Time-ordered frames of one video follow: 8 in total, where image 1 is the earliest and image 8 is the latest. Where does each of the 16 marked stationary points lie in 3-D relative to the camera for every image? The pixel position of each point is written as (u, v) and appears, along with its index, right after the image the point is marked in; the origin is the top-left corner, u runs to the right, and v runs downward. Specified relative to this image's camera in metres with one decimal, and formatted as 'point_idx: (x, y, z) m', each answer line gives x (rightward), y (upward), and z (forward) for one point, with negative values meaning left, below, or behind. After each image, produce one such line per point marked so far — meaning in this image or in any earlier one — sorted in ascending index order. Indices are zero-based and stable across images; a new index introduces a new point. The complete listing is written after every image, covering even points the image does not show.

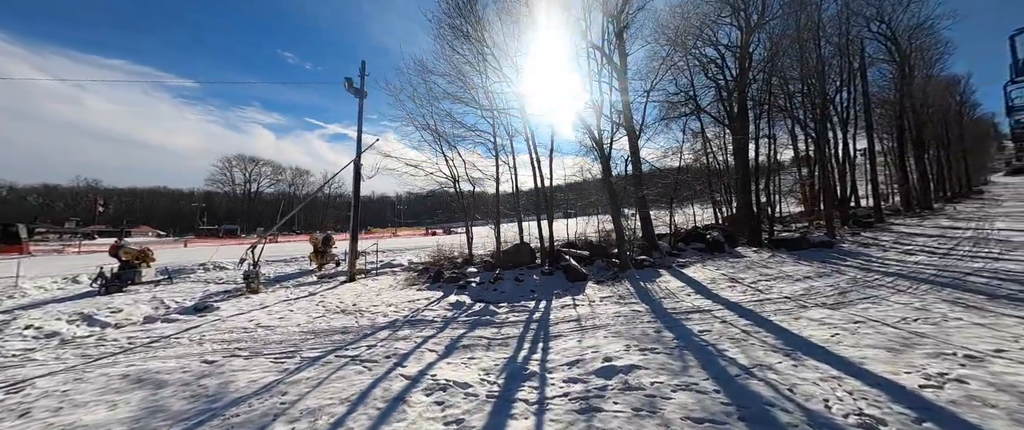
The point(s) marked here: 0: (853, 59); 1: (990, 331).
0: (+16.8, +7.8, +15.5) m
1: (+5.2, -1.3, +3.4) m
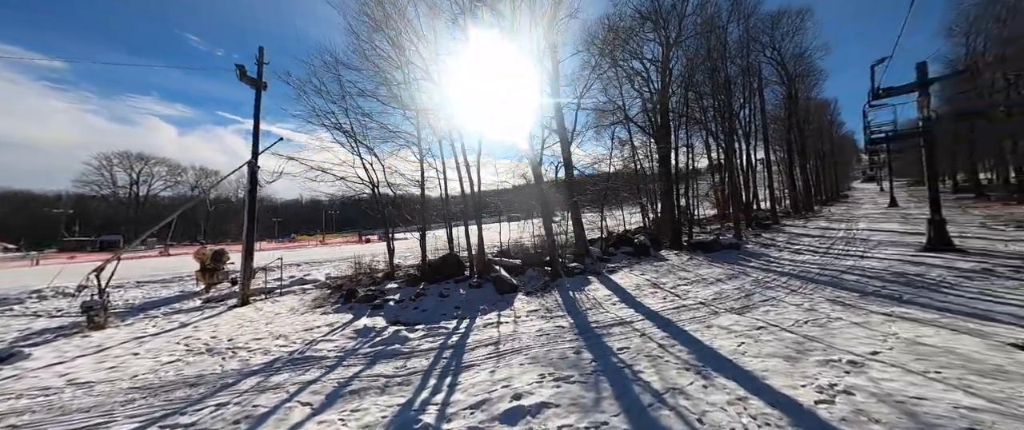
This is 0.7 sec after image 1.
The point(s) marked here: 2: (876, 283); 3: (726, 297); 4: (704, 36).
0: (+13.5, +7.7, +17.6) m
1: (+4.2, -1.4, +3.7) m
2: (+6.3, -1.2, +5.4) m
3: (+3.7, -1.4, +5.4) m
4: (+7.8, +7.4, +12.8) m
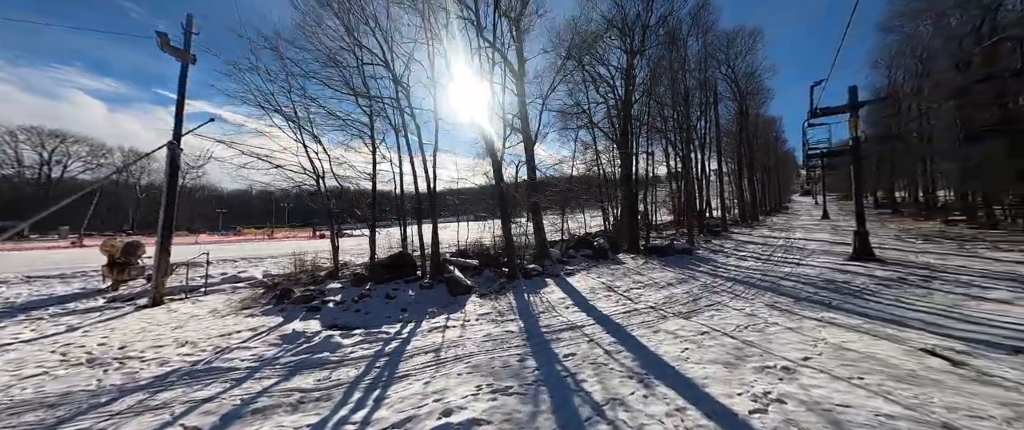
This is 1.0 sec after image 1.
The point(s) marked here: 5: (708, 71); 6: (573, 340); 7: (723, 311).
0: (+11.7, +7.2, +18.6) m
1: (+3.5, -1.5, +3.8) m
2: (+5.5, -1.4, +5.8) m
3: (+2.9, -1.5, +5.5) m
4: (+6.5, +7.1, +13.3) m
5: (+11.0, +8.1, +17.7) m
6: (+0.8, -1.6, +4.0) m
7: (+3.3, -1.5, +4.9) m
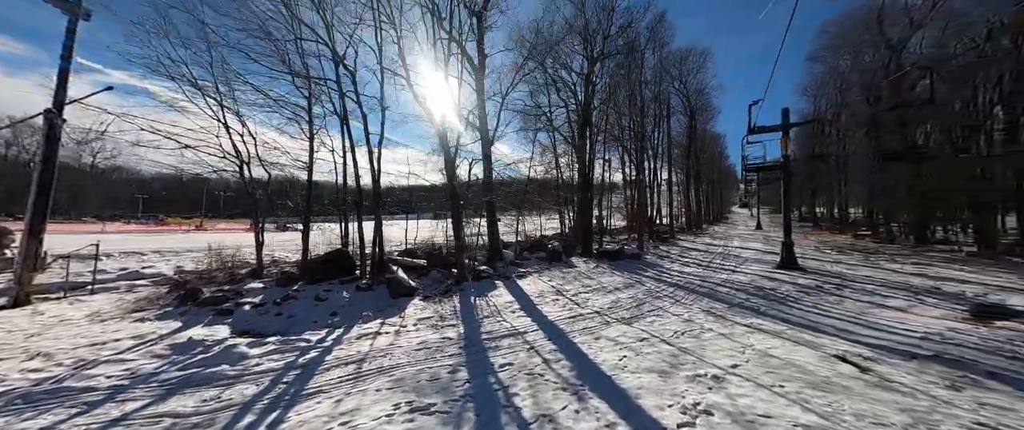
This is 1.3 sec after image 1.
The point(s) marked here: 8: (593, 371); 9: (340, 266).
0: (+9.5, +6.8, +19.6) m
1: (+2.7, -1.6, +3.9) m
2: (+4.5, -1.6, +6.1) m
3: (+1.9, -1.6, +5.5) m
4: (+5.0, +6.9, +13.7) m
5: (+8.9, +7.7, +18.6) m
6: (0.0, -1.6, +3.8) m
7: (+2.4, -1.6, +4.9) m
8: (+0.8, -1.6, +3.2) m
9: (-3.7, -1.1, +6.8) m
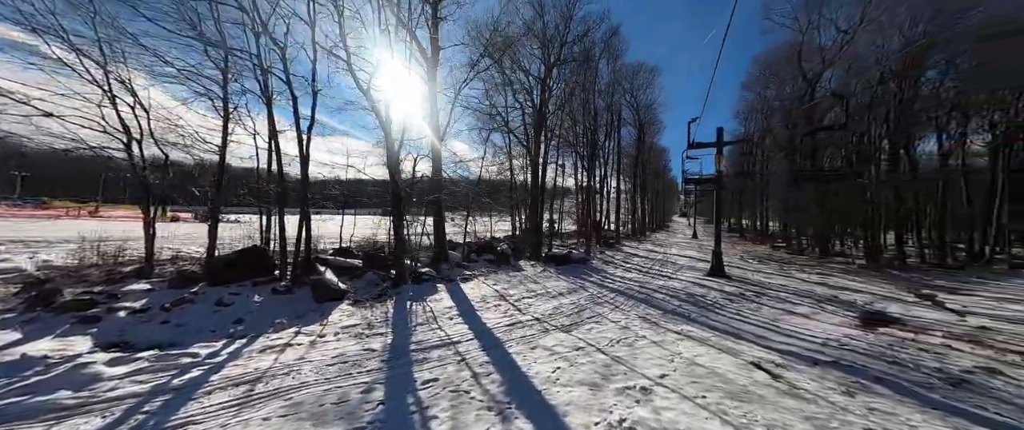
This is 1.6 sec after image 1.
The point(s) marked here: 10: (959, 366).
0: (+6.8, +6.4, +20.5) m
1: (+1.9, -1.7, +4.0) m
2: (+3.3, -1.8, +6.4) m
3: (+0.9, -1.7, +5.4) m
4: (+3.1, +6.7, +14.1) m
5: (+6.5, +7.3, +19.4) m
6: (-0.8, -1.6, +3.5) m
7: (+1.4, -1.7, +4.9) m
8: (+0.1, -1.7, +3.0) m
9: (-4.8, -1.0, +6.0) m
10: (+5.3, -1.8, +3.7) m
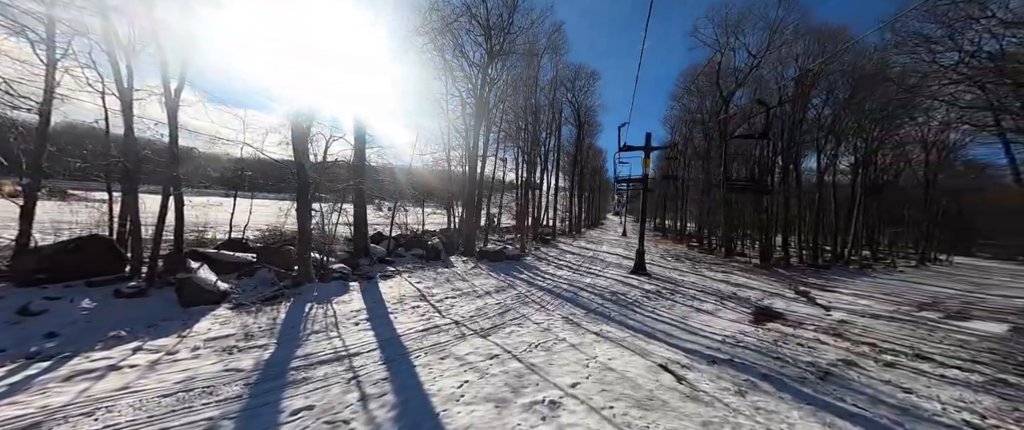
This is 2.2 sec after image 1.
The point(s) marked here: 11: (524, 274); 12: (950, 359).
0: (+3.1, +6.6, +20.8) m
1: (+0.8, -1.7, +3.9) m
2: (+1.8, -1.8, +6.5) m
3: (-0.5, -1.6, +5.1) m
4: (+0.6, +6.9, +13.9) m
5: (+3.0, +7.5, +19.7) m
6: (-1.7, -1.6, +3.0) m
7: (+0.2, -1.7, +4.7) m
8: (-0.8, -1.6, +2.6) m
9: (-6.1, -0.7, +4.6) m
10: (+4.2, -2.0, +4.2) m
11: (+0.4, -1.6, +8.8) m
12: (+6.6, -2.2, +4.7) m
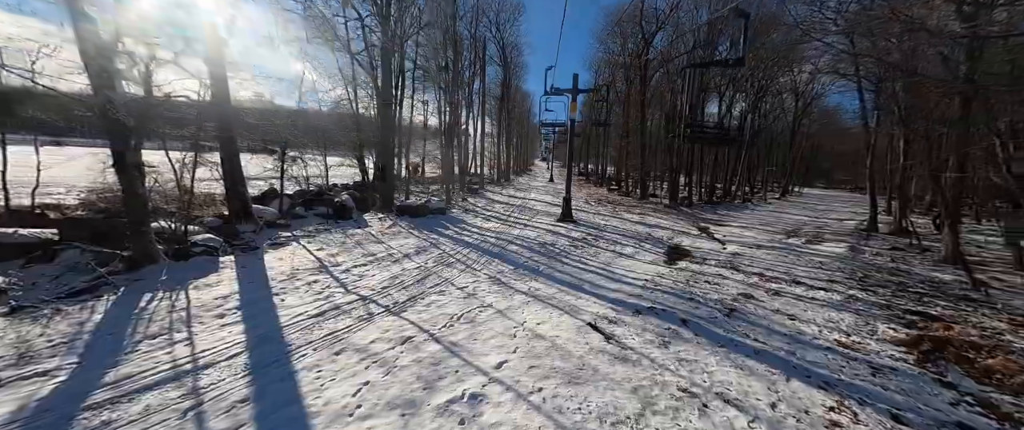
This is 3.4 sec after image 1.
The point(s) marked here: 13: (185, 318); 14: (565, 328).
0: (-1.6, +9.9, +18.9) m
1: (-0.1, -1.2, +3.5) m
2: (+0.3, -0.8, +6.2) m
3: (-1.6, -1.0, +4.4) m
4: (-2.6, +8.9, +11.6) m
5: (-1.6, +10.6, +17.7) m
6: (-2.4, -1.3, +2.1) m
7: (-0.9, -1.0, +4.2) m
8: (-1.4, -1.4, +2.0) m
9: (-7.0, -0.4, +2.6) m
10: (+3.2, -1.2, +4.6) m
11: (-1.6, -0.3, +8.1) m
12: (+5.4, -1.2, +5.6) m
13: (-3.4, -1.1, +3.3) m
14: (+0.6, -1.2, +3.4) m
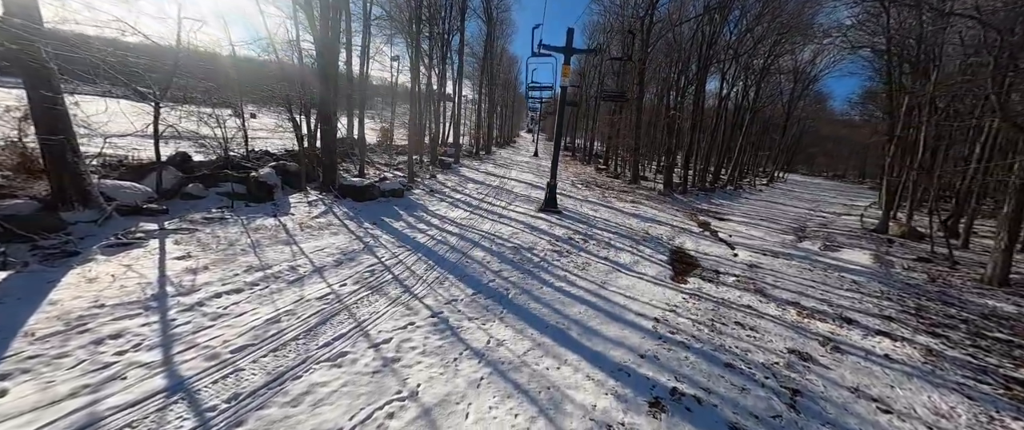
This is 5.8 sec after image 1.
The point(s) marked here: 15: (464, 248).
0: (-2.4, +11.1, +16.1) m
1: (-0.5, -1.4, +1.9) m
2: (-0.2, -0.7, +4.6) m
3: (-2.1, -1.0, +2.7) m
4: (-3.0, +9.4, +8.9) m
5: (-2.3, +11.7, +14.8) m
6: (-2.7, -1.6, +0.3) m
7: (-1.3, -1.2, +2.5) m
8: (-1.7, -1.7, +0.3) m
9: (-7.4, -0.5, +0.5) m
10: (+2.7, -1.4, +3.2) m
11: (-2.2, -0.1, +6.3) m
12: (+4.8, -1.4, +4.2) m
13: (-3.8, -1.2, +1.5) m
14: (+0.2, -1.5, +1.8) m
15: (-0.8, -0.5, +5.4) m
